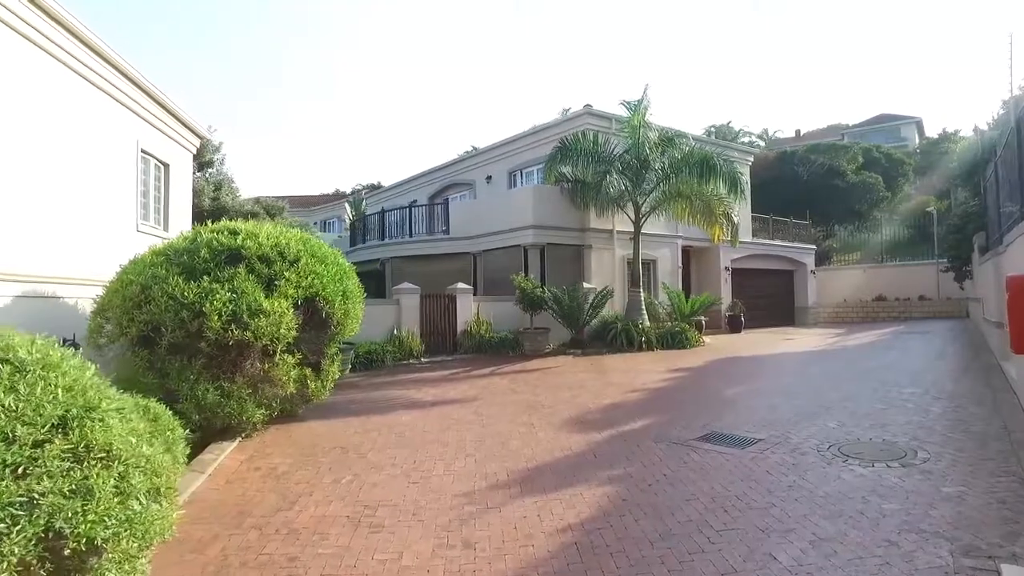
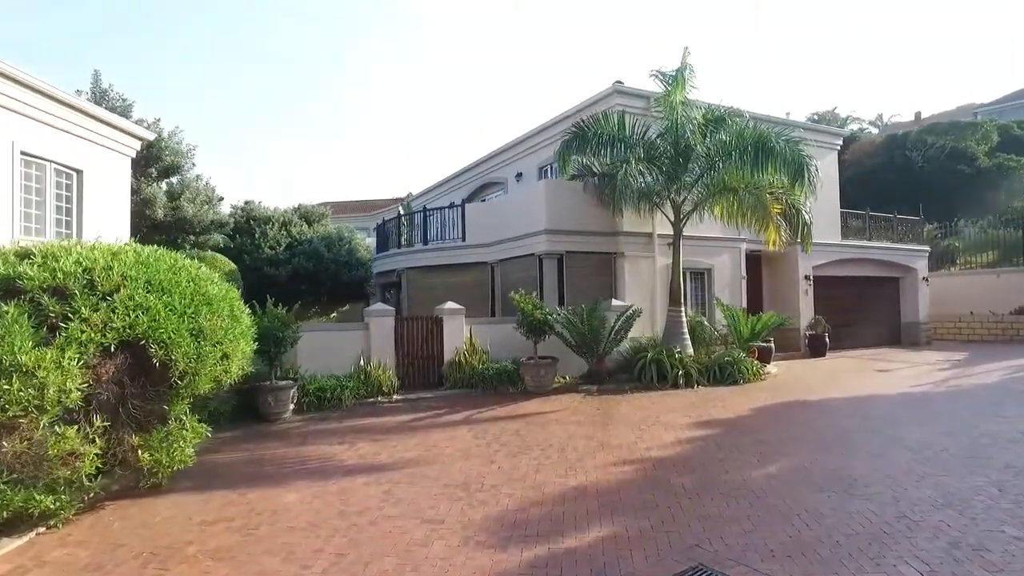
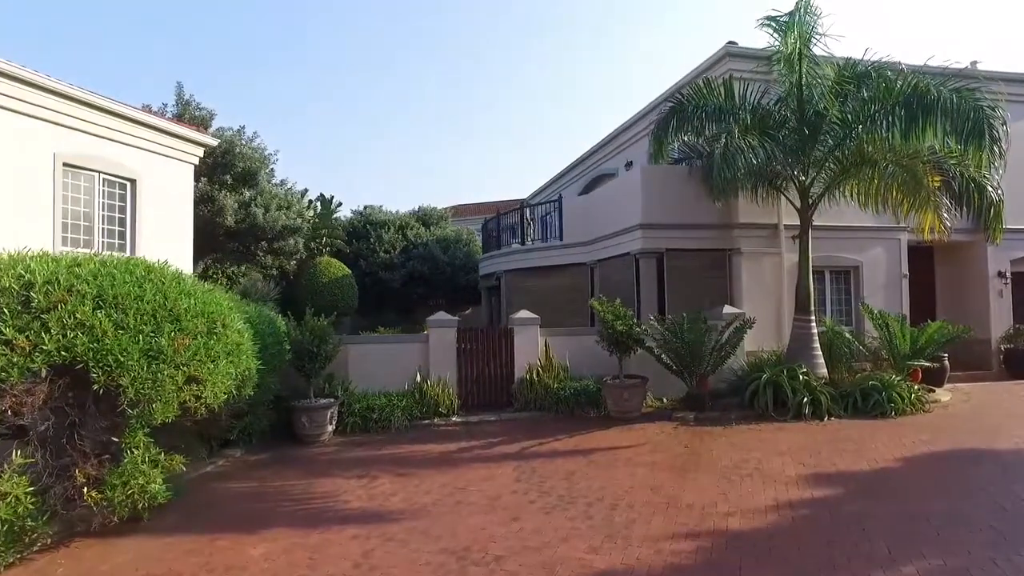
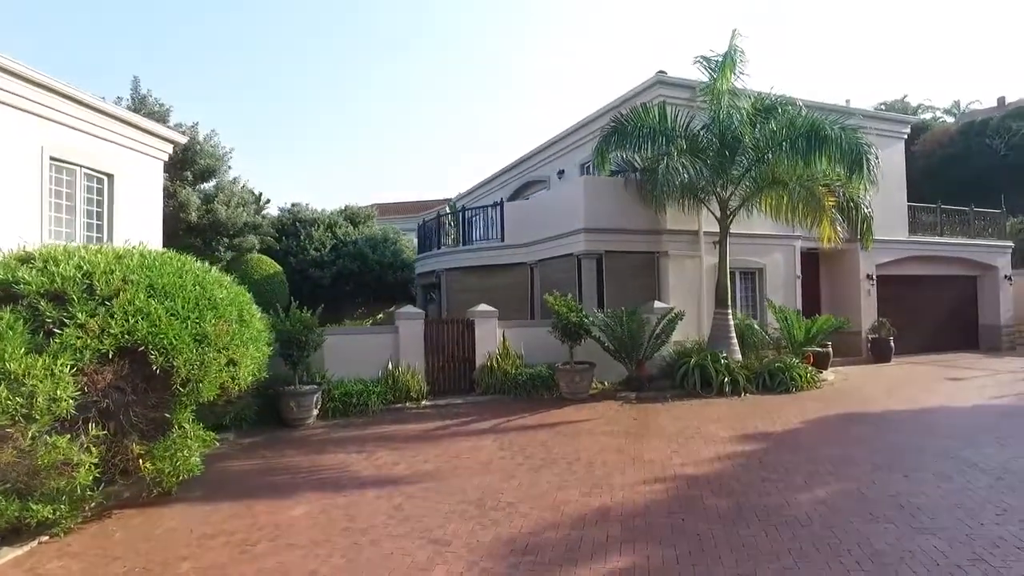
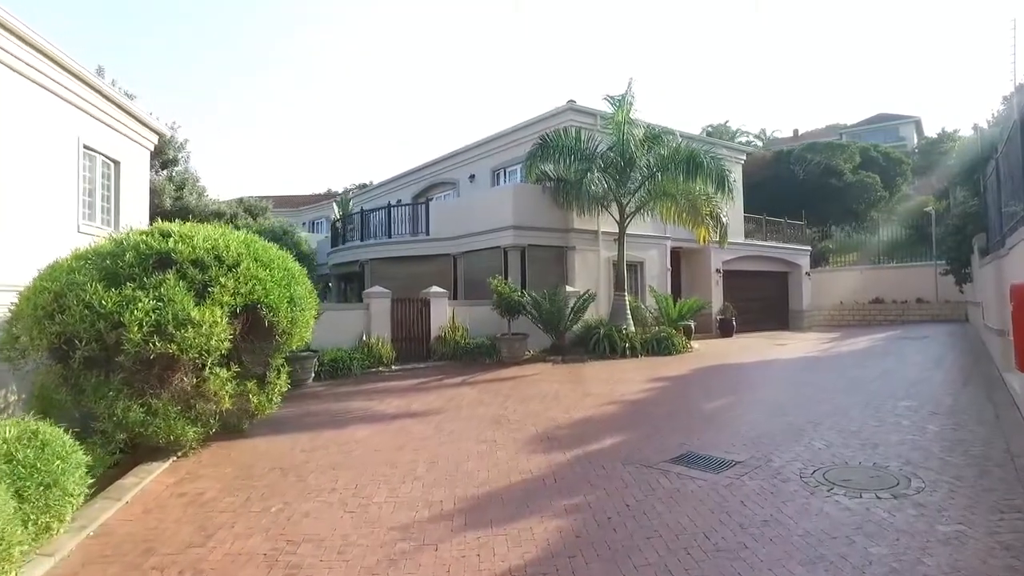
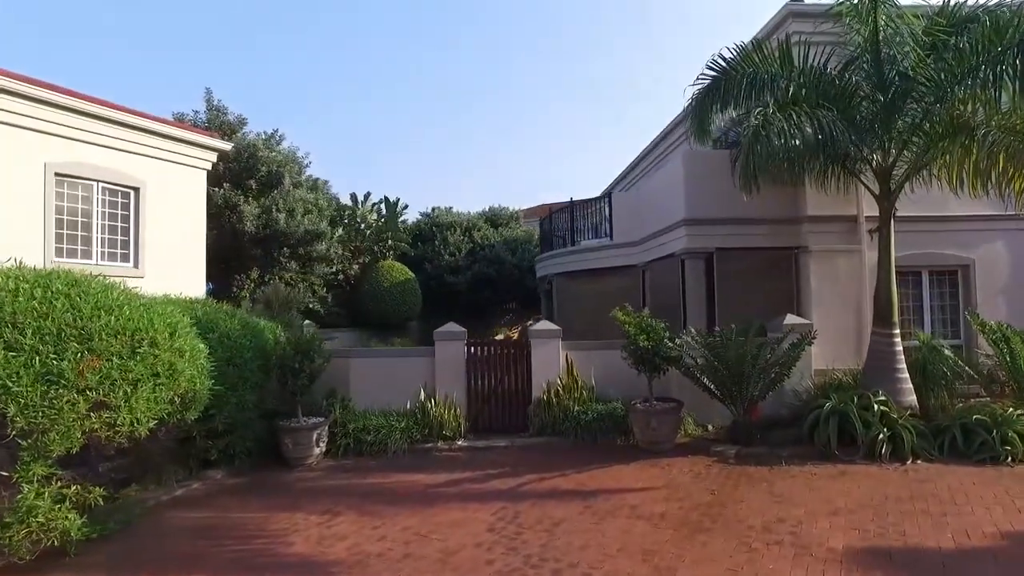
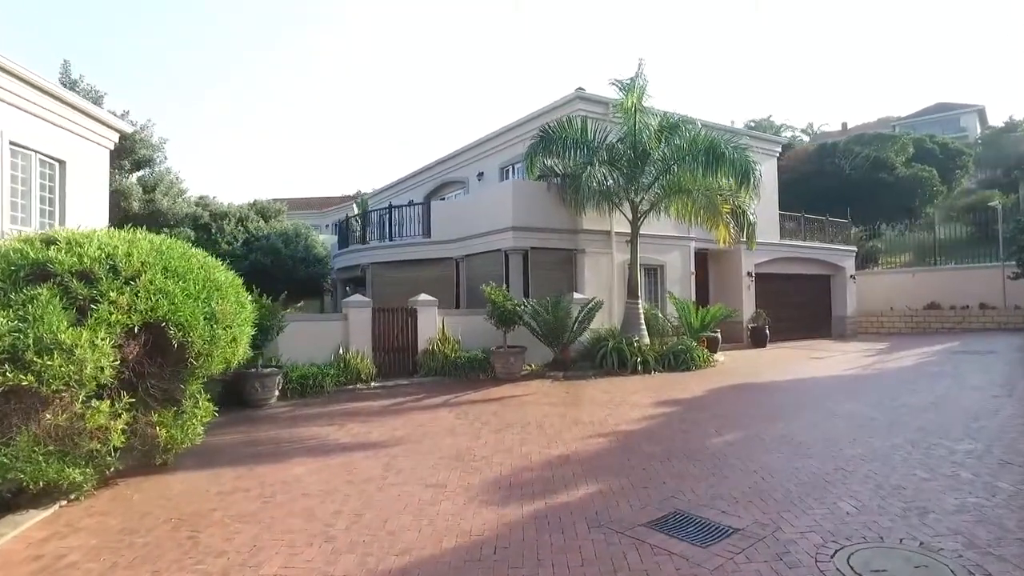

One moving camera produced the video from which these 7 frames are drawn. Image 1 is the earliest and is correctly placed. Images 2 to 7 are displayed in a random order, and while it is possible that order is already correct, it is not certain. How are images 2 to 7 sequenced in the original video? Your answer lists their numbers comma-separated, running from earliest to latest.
5, 7, 2, 4, 3, 6
